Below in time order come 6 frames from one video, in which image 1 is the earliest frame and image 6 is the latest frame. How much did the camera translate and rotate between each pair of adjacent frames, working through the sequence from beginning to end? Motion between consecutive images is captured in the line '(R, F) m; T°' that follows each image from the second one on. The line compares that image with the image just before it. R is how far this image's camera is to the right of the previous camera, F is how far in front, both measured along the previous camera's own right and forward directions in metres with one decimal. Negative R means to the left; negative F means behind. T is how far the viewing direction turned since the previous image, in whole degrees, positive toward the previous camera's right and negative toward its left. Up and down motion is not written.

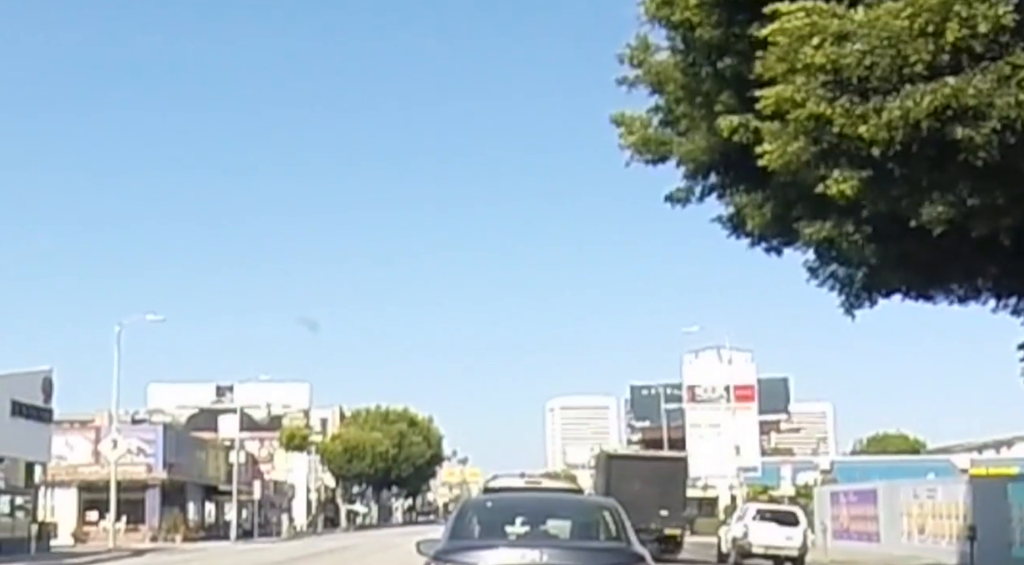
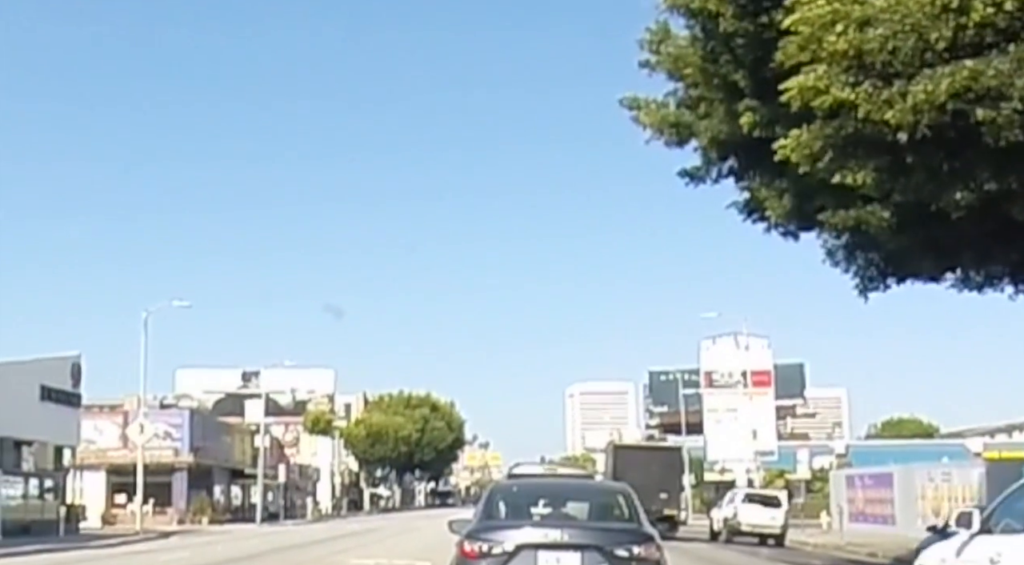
(+0.1, -0.3) m; -1°
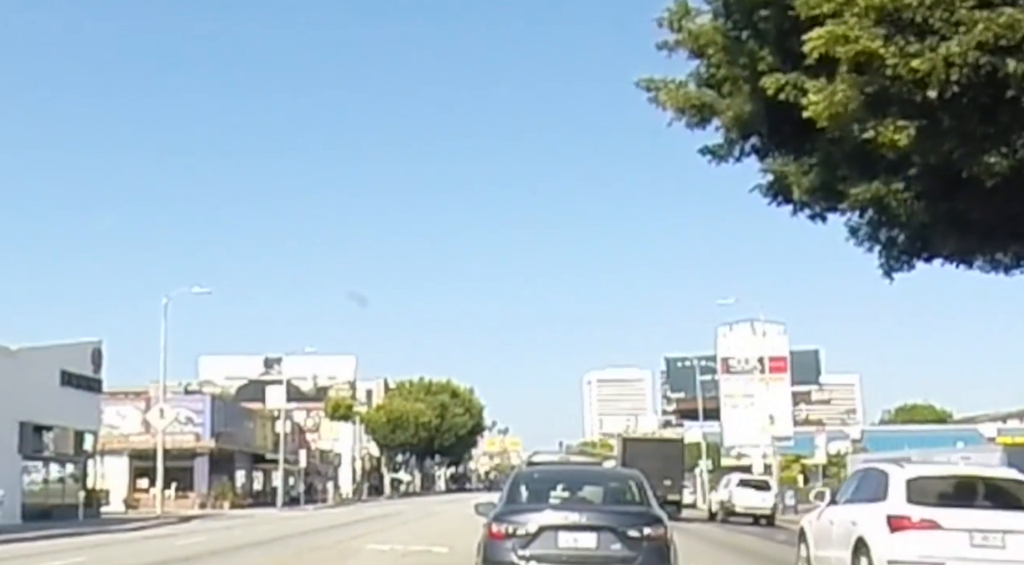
(+0.1, -0.2) m; -1°
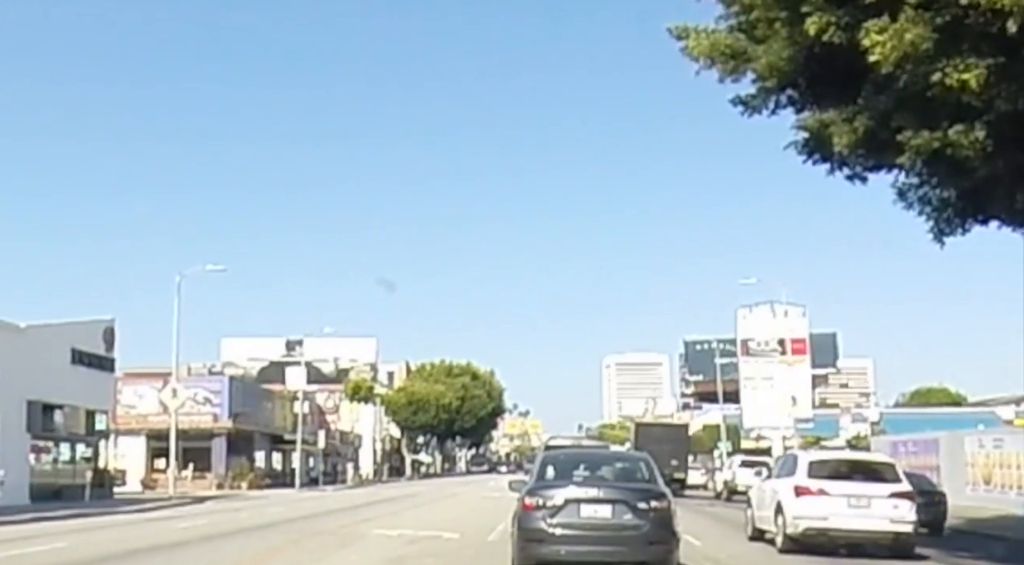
(+0.1, +0.1) m; -1°
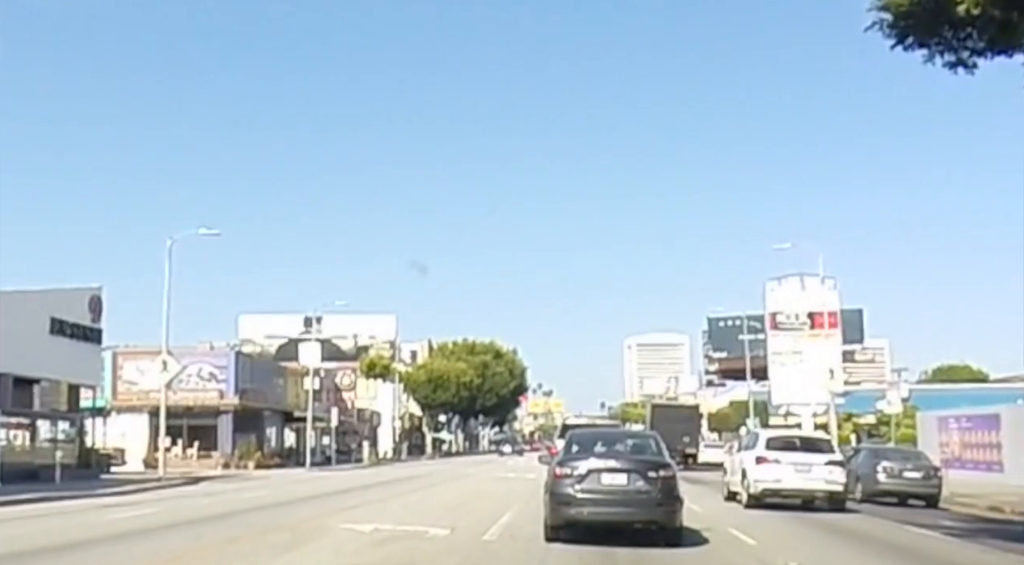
(+0.2, +1.2) m; -1°
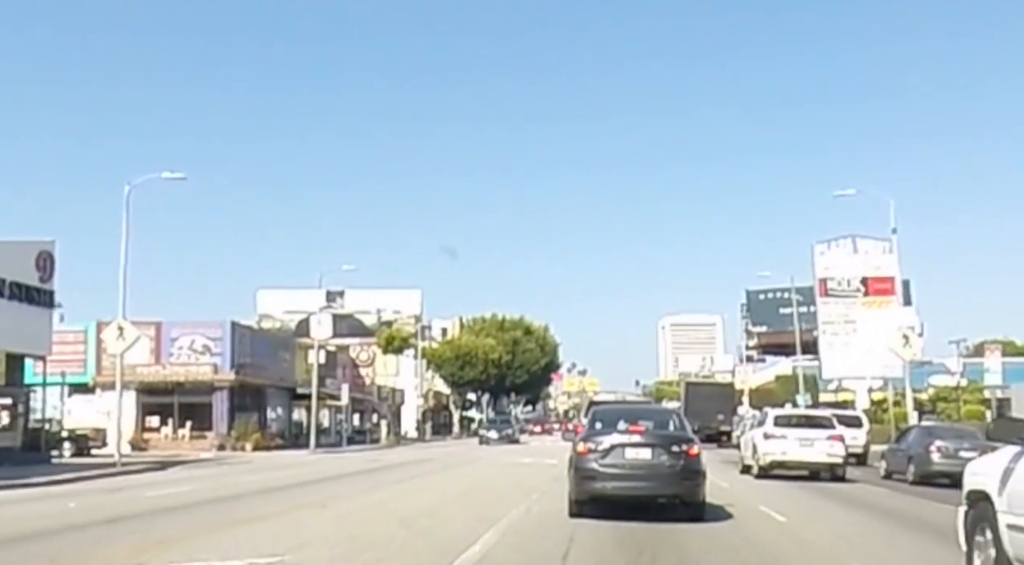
(+0.2, +2.4) m; -2°
